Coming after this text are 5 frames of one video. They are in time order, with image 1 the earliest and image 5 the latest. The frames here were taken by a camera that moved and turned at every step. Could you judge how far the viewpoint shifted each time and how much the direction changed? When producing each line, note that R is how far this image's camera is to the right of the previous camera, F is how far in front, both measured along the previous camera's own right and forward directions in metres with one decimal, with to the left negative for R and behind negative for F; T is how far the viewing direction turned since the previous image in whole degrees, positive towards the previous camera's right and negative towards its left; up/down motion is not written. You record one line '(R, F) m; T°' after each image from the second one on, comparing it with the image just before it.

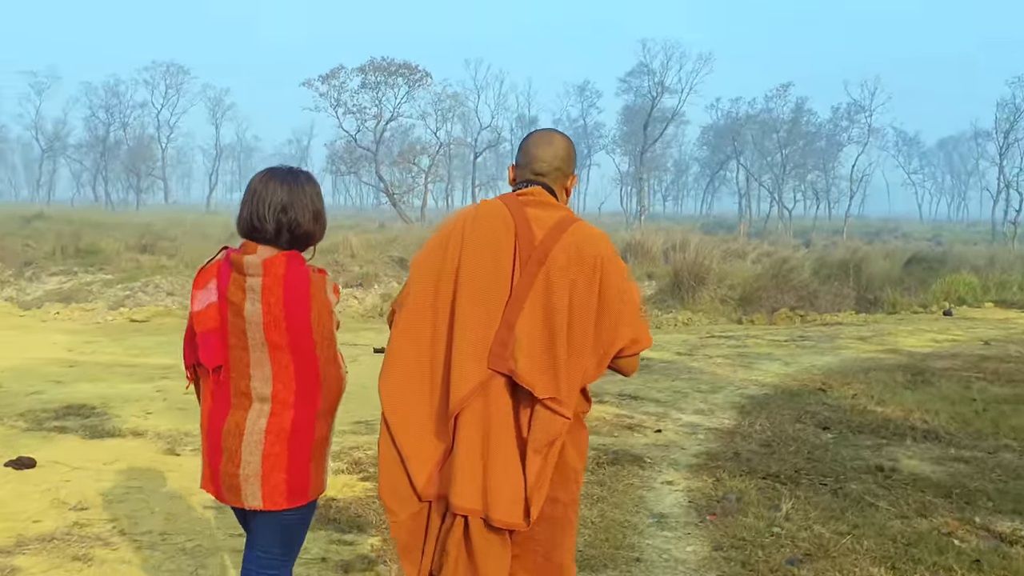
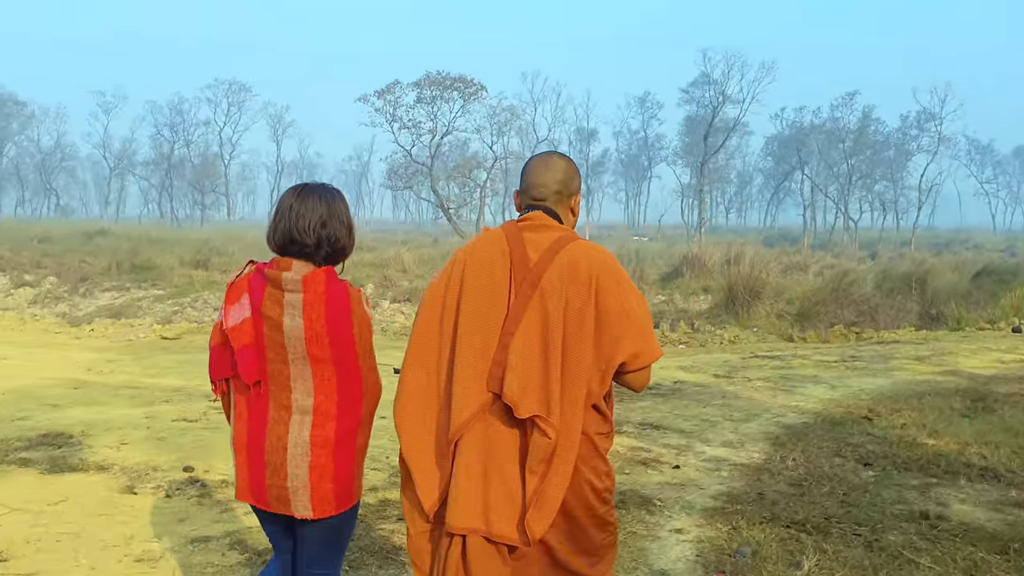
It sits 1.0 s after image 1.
(+0.3, +0.6) m; -3°
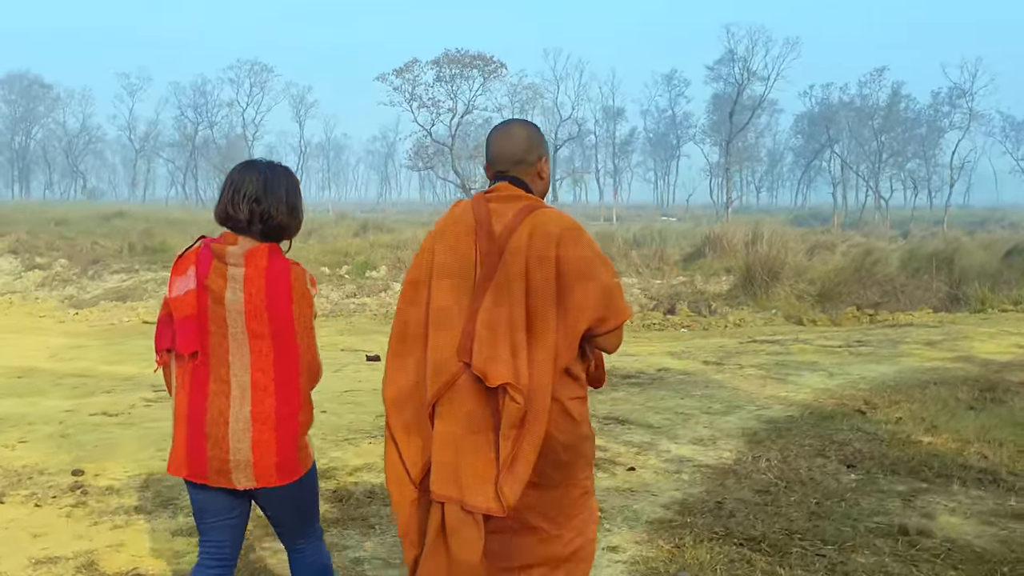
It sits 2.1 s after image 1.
(+0.5, +0.6) m; -2°
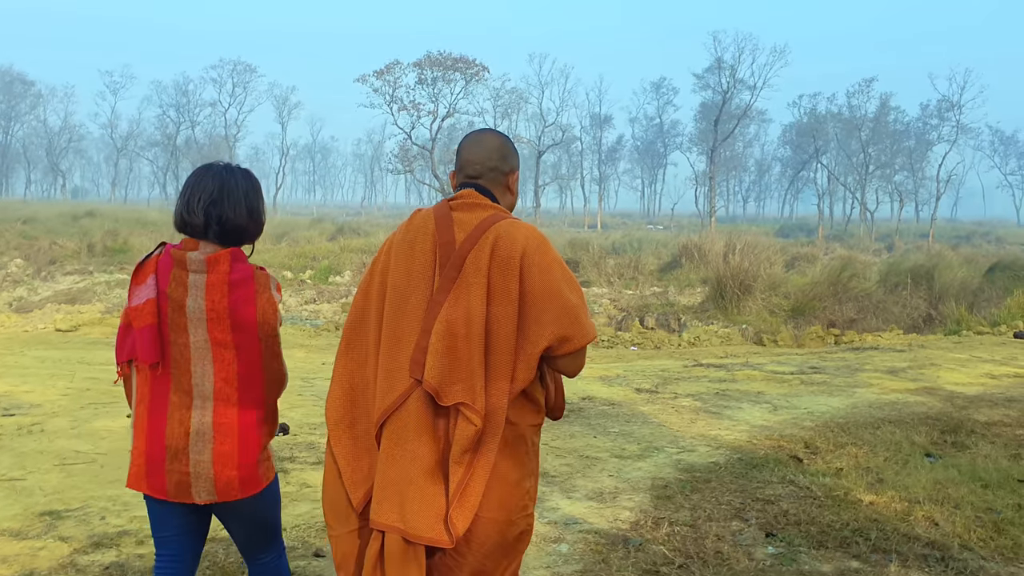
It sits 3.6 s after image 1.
(+0.5, +0.9) m; +1°
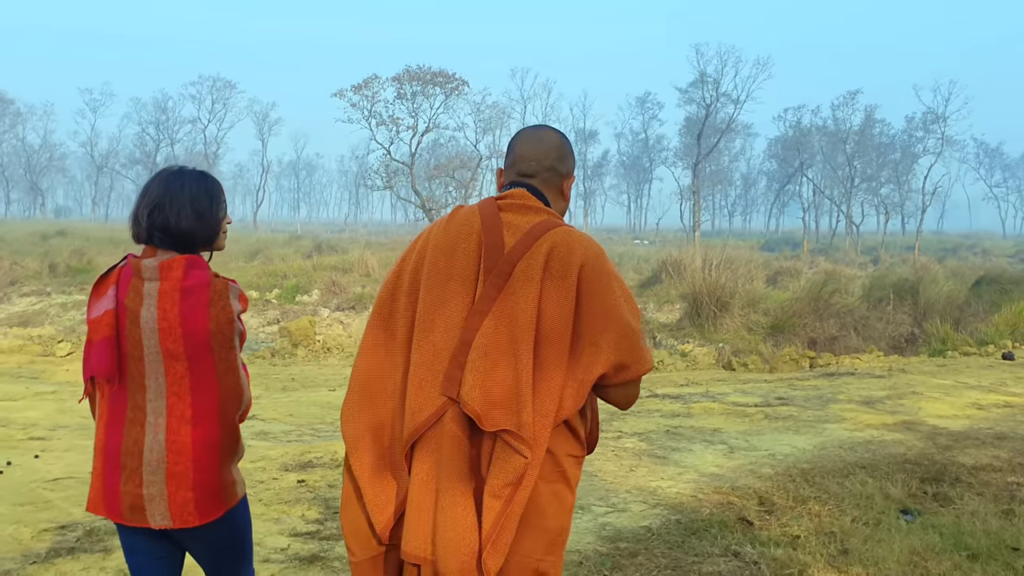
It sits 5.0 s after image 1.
(+0.4, +0.9) m; +1°
